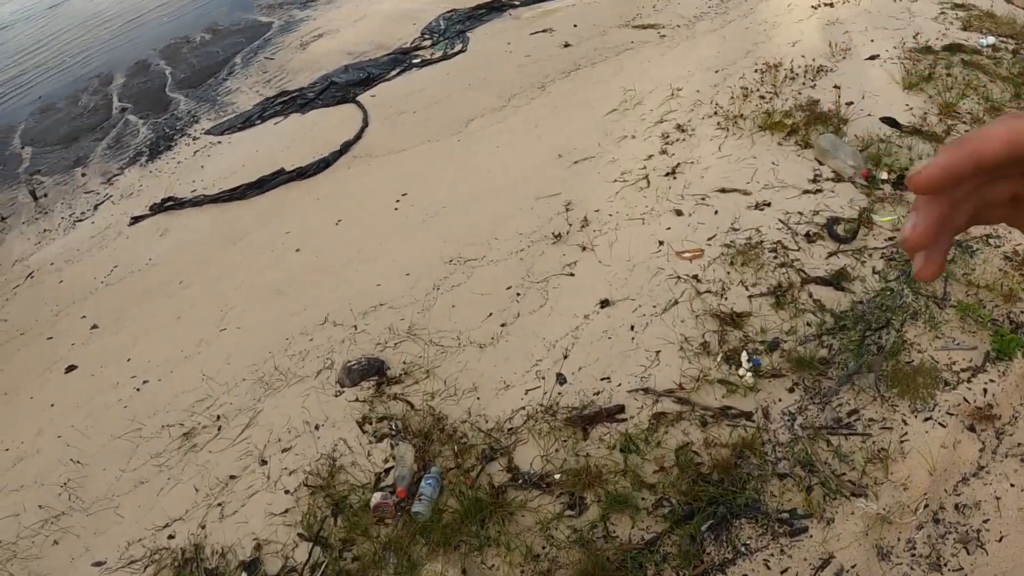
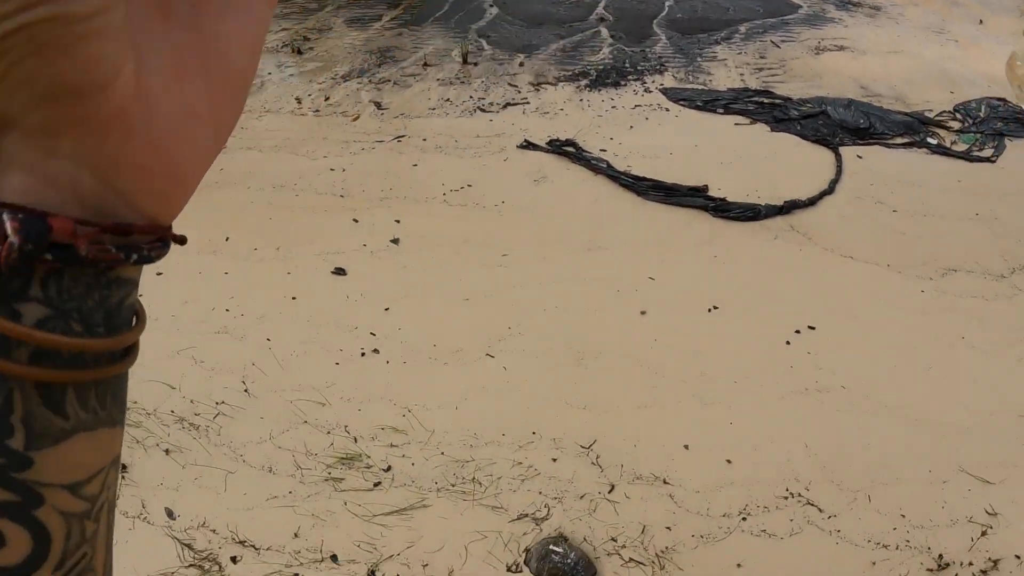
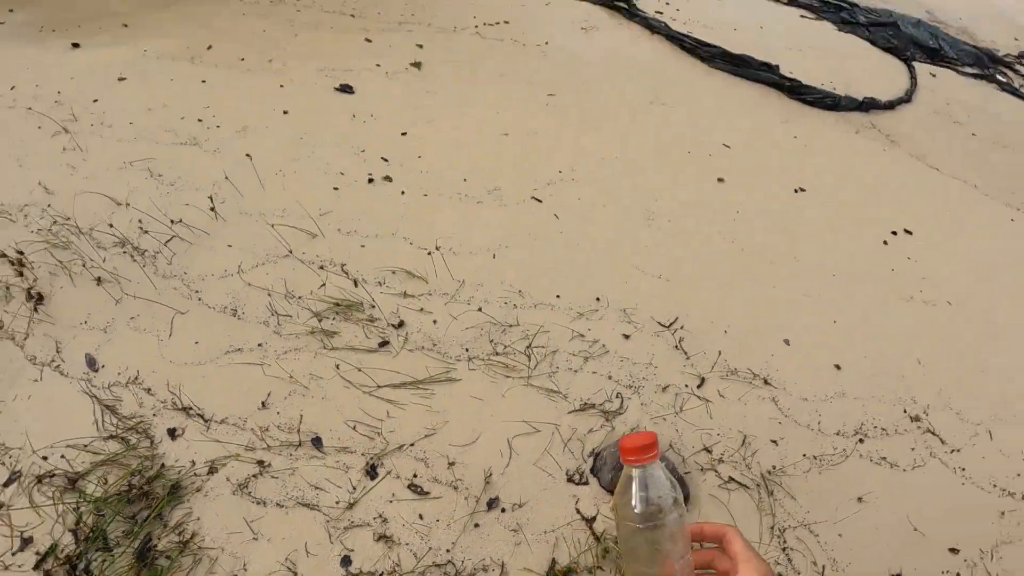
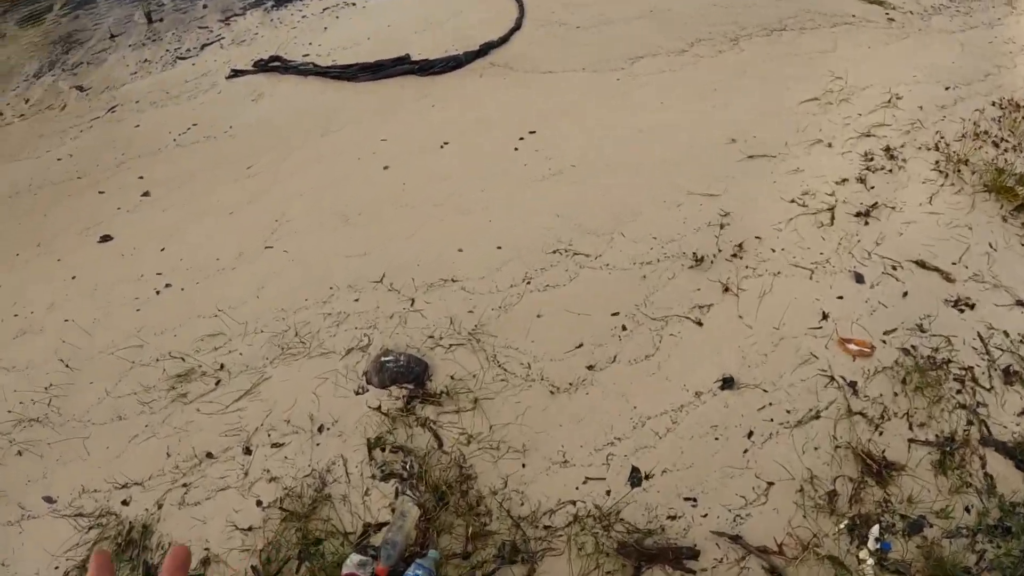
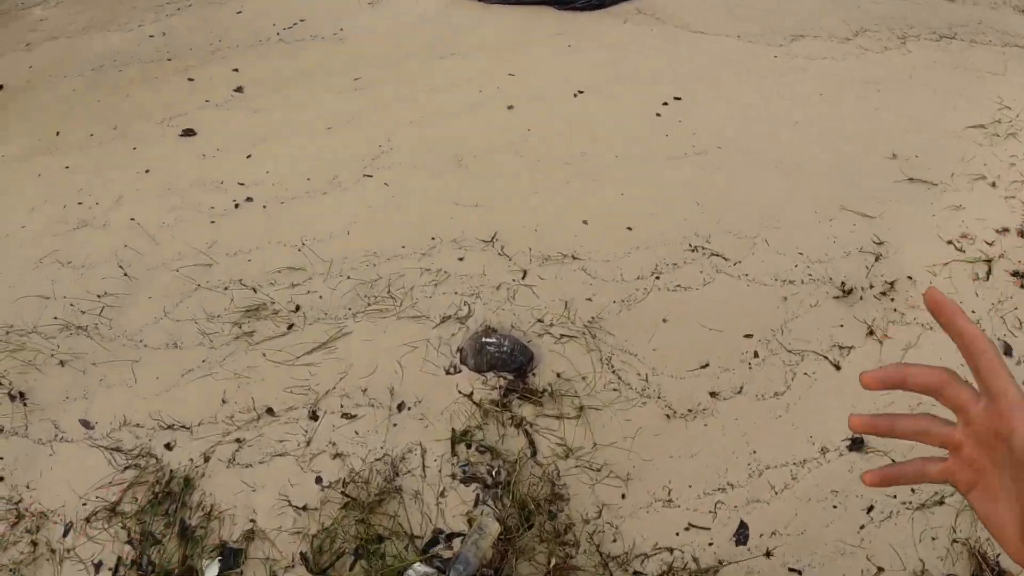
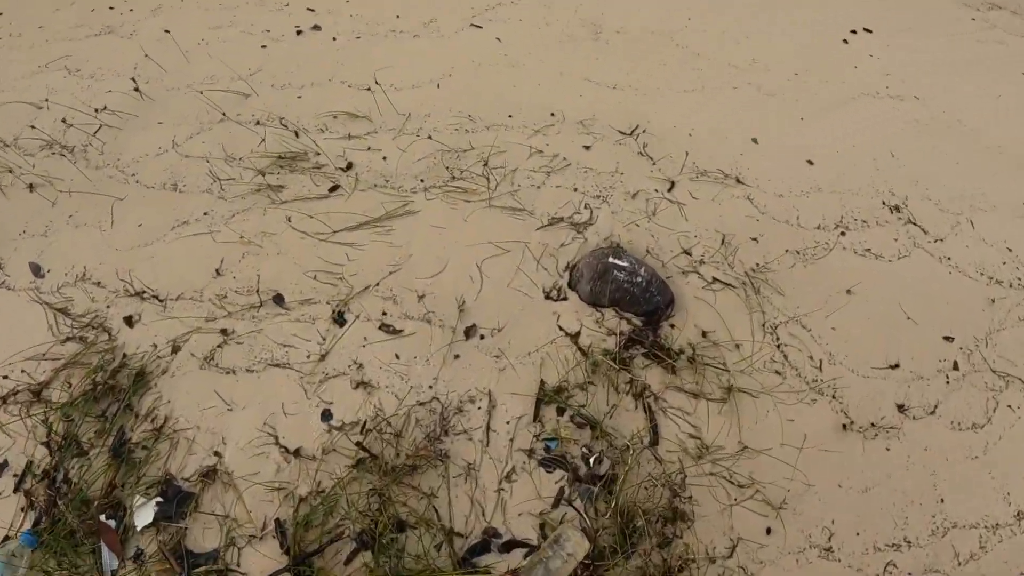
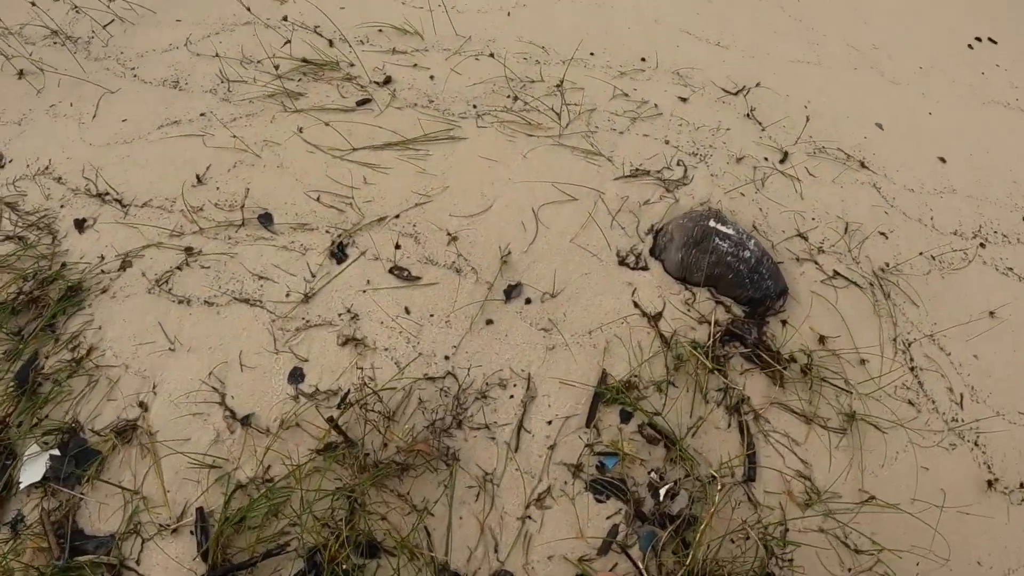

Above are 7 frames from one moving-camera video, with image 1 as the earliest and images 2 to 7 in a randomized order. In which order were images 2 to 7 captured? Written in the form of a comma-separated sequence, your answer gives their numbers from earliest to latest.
4, 5, 6, 7, 3, 2
